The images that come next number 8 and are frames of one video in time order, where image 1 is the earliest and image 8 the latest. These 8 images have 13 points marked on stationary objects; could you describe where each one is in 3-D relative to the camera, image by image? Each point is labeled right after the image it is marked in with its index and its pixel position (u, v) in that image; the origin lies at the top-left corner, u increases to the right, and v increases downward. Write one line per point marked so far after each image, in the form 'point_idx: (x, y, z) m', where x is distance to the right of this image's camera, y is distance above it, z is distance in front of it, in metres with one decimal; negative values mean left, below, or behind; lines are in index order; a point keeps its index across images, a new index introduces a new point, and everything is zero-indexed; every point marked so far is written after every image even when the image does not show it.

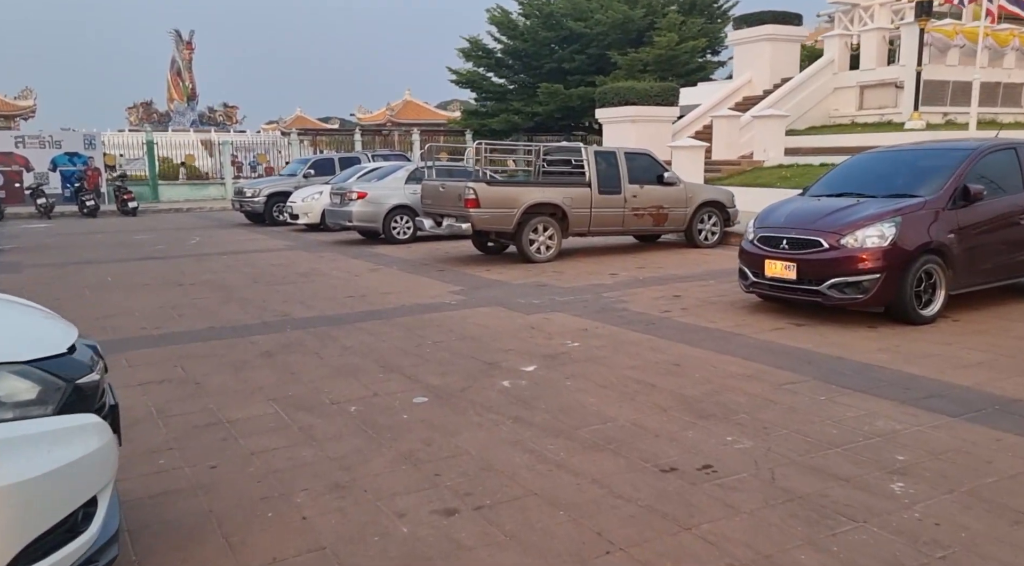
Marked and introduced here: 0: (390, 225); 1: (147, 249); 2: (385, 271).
0: (-2.4, +1.1, +15.3) m
1: (-7.1, +0.7, +15.4) m
2: (-1.8, +0.2, +11.4) m
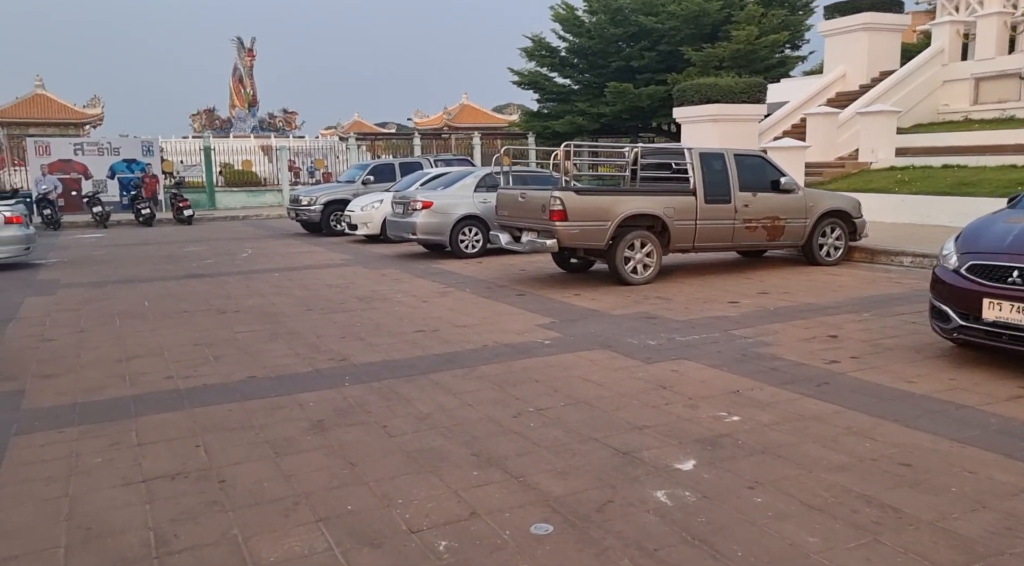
0: (-1.0, +0.8, +13.8) m
1: (-5.7, +0.4, +14.2) m
2: (-0.7, -0.2, +9.8) m
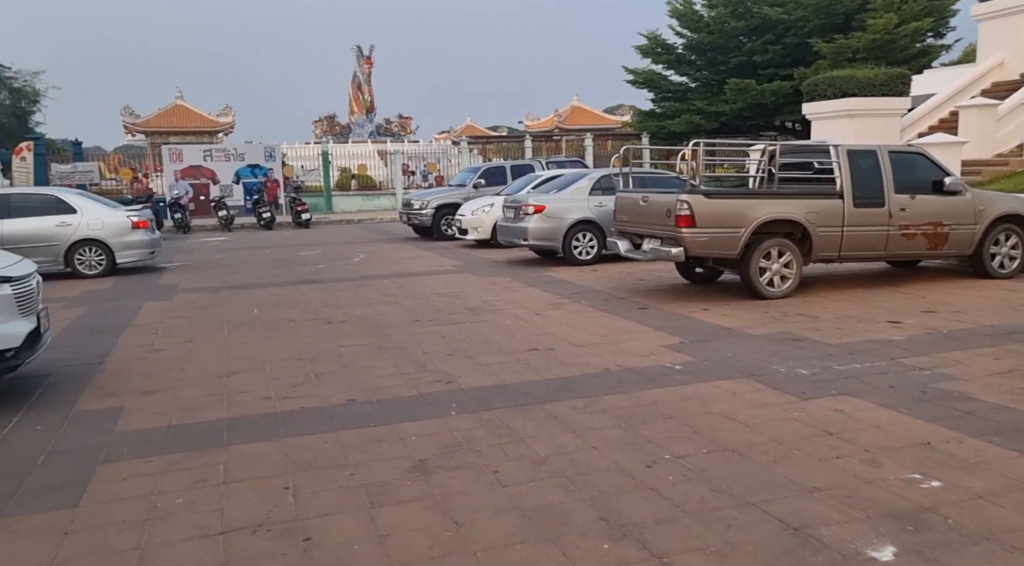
0: (+1.0, +0.7, +13.1) m
1: (-3.7, +0.3, +14.2) m
2: (+0.7, -0.3, +9.1) m
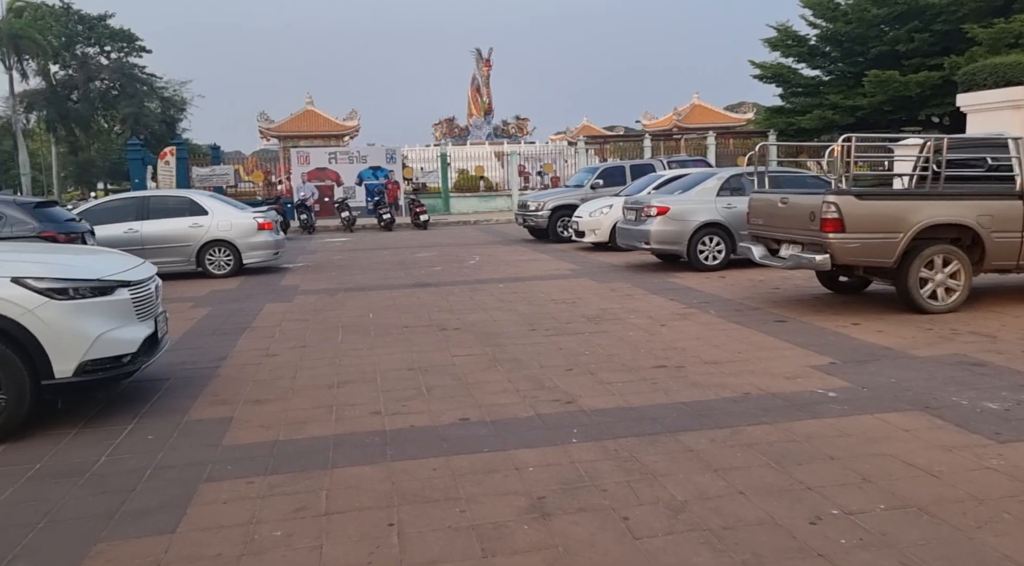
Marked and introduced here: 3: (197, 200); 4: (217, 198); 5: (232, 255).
0: (+2.9, +0.6, +12.3) m
1: (-1.6, +0.2, +14.0) m
2: (+2.0, -0.4, +8.4) m
3: (-5.6, +1.5, +14.0) m
4: (-5.3, +1.5, +14.2) m
5: (-5.0, +0.5, +14.0) m
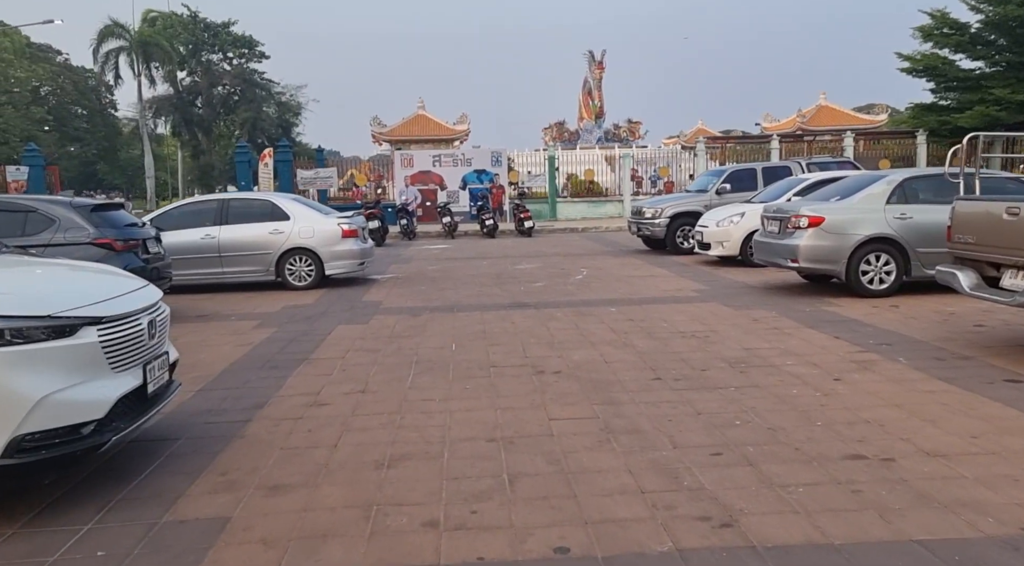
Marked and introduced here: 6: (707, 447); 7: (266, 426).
0: (+4.4, +0.2, +9.9) m
1: (+0.2, -0.1, +12.3) m
2: (+3.0, -0.7, +6.2) m
3: (-3.8, +1.3, +12.7) m
4: (-3.5, +1.3, +13.0) m
5: (-3.2, +0.3, +12.7) m
6: (+1.1, -0.9, +4.6) m
7: (-1.6, -1.0, +5.3) m
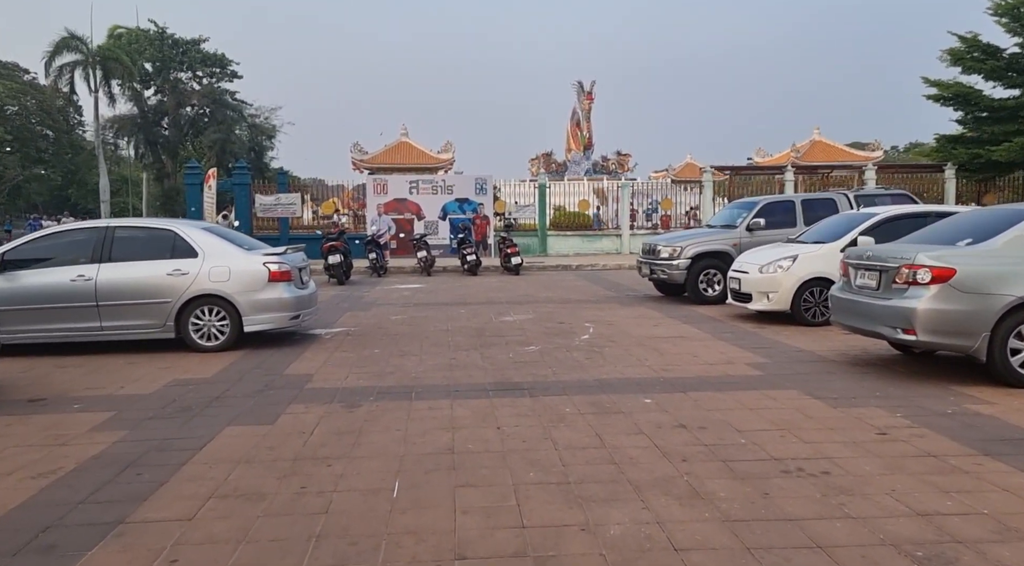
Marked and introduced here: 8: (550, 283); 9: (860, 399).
0: (+4.3, -0.5, +6.8) m
1: (0.0, -0.8, +9.0) m
2: (+2.9, -1.2, +3.0) m
3: (-4.0, +0.6, +9.5) m
4: (-3.7, +0.6, +9.7) m
5: (-3.4, -0.4, +9.4) m
6: (+1.1, -1.4, +1.3) m
7: (-1.7, -1.4, +2.0) m
8: (+1.0, 0.0, +19.2) m
9: (+2.9, -1.0, +6.5) m
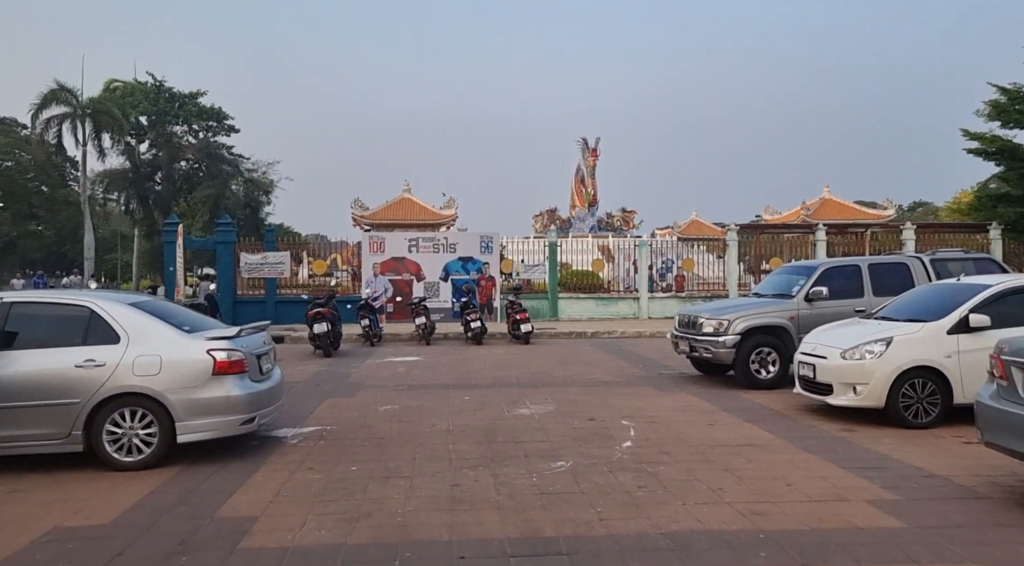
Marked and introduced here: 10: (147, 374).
0: (+4.5, -1.2, +4.4) m
1: (+0.2, -1.6, +6.7) m
2: (+3.1, -1.6, +0.6) m
3: (-3.8, -0.3, +7.2) m
4: (-3.5, -0.3, +7.4) m
5: (-3.2, -1.2, +7.0) m
6: (+1.3, -1.7, -1.0) m
7: (-1.5, -1.7, -0.4) m
8: (+1.2, -1.6, +16.8) m
9: (+3.1, -1.6, +4.1) m
10: (-3.2, -0.8, +7.0) m
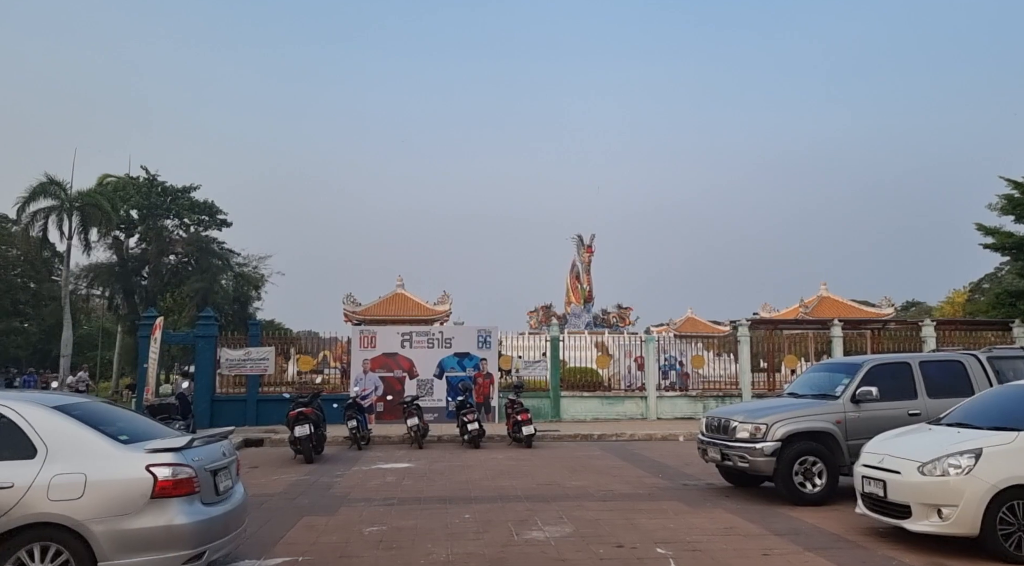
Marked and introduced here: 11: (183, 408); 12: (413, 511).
0: (+4.6, -1.6, +3.0) m
1: (+0.4, -2.3, +5.1) m
2: (+3.3, -1.6, -0.9) m
3: (-3.6, -1.0, +5.8) m
4: (-3.3, -1.0, +6.0) m
5: (-3.1, -1.9, +5.5) m
6: (+1.5, -1.4, -2.6) m
7: (-1.3, -1.5, -2.0) m
8: (+1.2, -3.5, +15.2) m
9: (+3.3, -2.0, +2.6) m
10: (-3.1, -1.5, +5.4) m
11: (-7.8, -3.0, +18.7) m
12: (-1.2, -2.9, +9.9) m
